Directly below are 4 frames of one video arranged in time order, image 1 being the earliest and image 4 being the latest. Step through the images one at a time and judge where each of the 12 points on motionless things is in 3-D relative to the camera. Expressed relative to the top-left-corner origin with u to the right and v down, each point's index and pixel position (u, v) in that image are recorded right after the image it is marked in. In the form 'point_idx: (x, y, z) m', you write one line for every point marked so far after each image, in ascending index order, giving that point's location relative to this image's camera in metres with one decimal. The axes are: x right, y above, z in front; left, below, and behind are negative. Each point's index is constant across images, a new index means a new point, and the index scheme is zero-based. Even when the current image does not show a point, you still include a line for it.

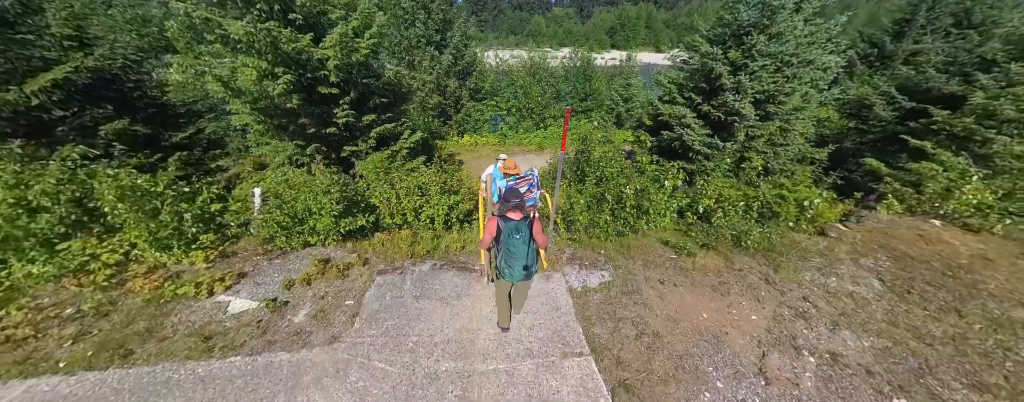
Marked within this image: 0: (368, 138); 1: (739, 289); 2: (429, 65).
0: (-4.6, +2.0, +8.4) m
1: (+3.5, -1.4, +4.1) m
2: (-4.8, +8.0, +15.6) m
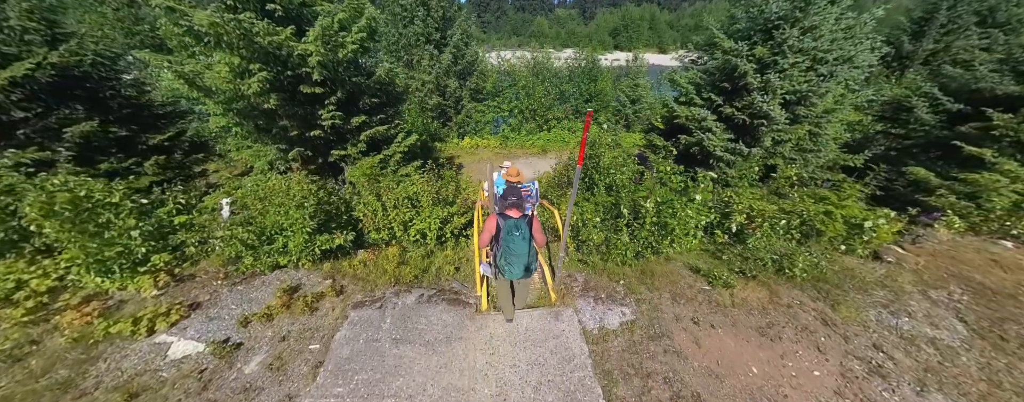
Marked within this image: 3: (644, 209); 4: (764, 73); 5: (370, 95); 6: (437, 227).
0: (-4.5, +1.7, +7.7) m
1: (+3.5, -1.7, +3.4) m
2: (-4.7, +7.7, +14.9) m
3: (+2.2, -0.1, +4.5) m
4: (+6.7, +3.4, +7.1) m
5: (-4.1, +3.0, +7.7) m
6: (-1.4, -0.5, +5.2) m
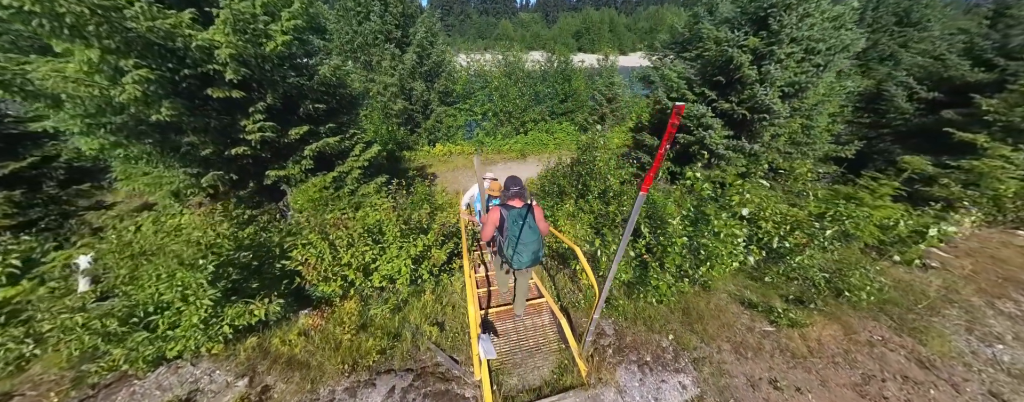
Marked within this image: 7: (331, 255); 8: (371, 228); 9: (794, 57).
0: (-4.9, +1.0, +6.2) m
1: (+3.7, -1.8, +2.6) m
2: (-6.2, +6.8, +13.4) m
3: (+2.2, -0.4, +3.6) m
4: (+6.1, +3.4, +6.6) m
5: (-4.6, +2.3, +6.2) m
6: (-1.5, -1.0, +3.9) m
7: (-2.5, -0.8, +3.7) m
8: (-2.1, -0.4, +4.0) m
9: (+6.7, +3.4, +6.4) m
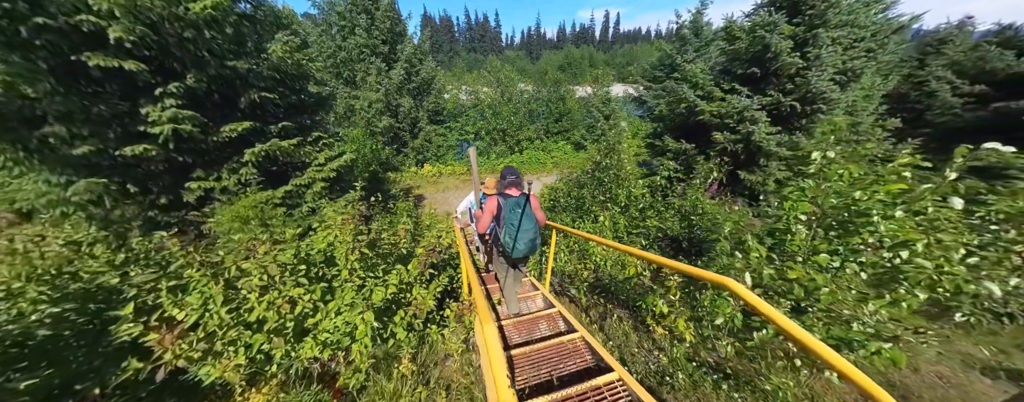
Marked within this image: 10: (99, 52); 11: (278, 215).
0: (-4.7, +0.6, +4.6) m
1: (+4.1, -1.6, +1.0) m
2: (-6.4, +5.6, +12.3) m
3: (+2.5, -0.3, +2.2) m
4: (+6.2, +3.2, +5.7) m
5: (-4.4, +2.0, +4.7) m
6: (-1.2, -1.0, +2.2) m
7: (-2.2, -0.8, +2.0) m
8: (-1.8, -0.5, +2.3) m
9: (+6.8, +3.3, +5.5) m
10: (-5.2, +1.9, +3.4) m
11: (-3.6, -0.2, +4.0) m
